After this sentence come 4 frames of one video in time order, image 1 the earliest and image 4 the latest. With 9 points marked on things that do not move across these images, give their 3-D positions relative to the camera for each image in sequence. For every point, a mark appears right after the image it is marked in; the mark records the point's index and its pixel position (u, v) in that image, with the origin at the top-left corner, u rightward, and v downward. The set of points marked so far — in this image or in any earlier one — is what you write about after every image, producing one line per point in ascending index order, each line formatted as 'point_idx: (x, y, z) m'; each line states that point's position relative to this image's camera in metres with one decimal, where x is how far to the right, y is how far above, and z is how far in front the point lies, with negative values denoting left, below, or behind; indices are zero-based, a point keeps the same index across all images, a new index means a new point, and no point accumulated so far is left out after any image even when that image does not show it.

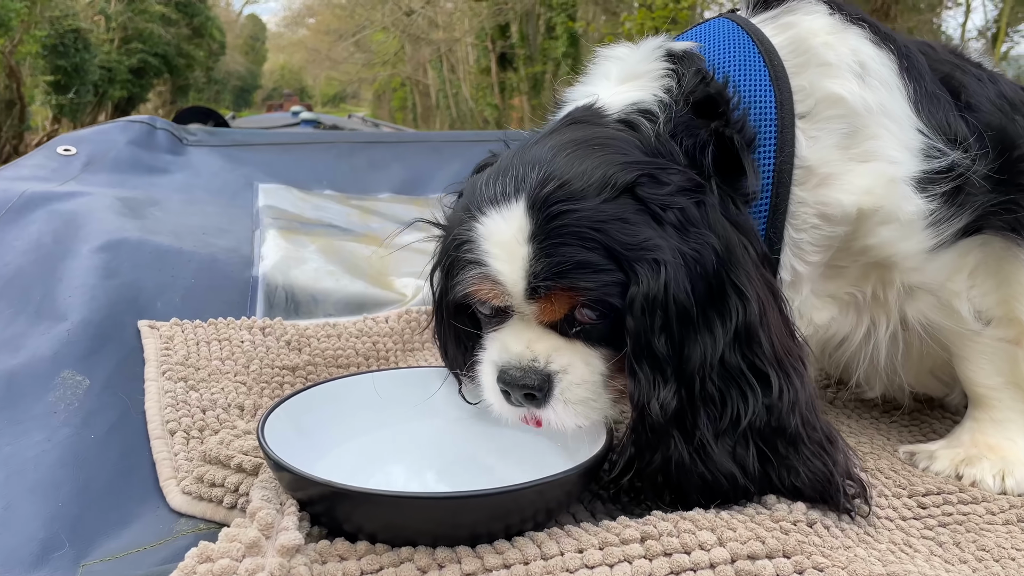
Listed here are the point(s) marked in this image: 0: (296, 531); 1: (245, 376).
0: (-0.2, -0.2, +0.6) m
1: (-0.4, -0.1, +1.1) m
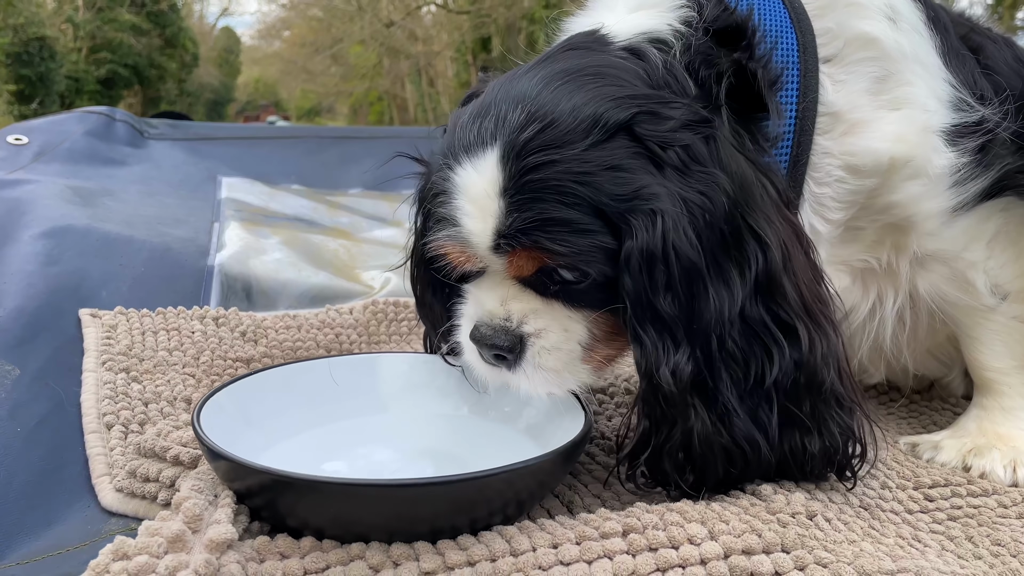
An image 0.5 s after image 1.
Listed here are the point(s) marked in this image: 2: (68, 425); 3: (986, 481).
0: (-0.2, -0.2, +0.5) m
1: (-0.4, -0.1, +1.0) m
2: (-0.5, -0.1, +0.9) m
3: (+0.4, -0.2, +0.7) m
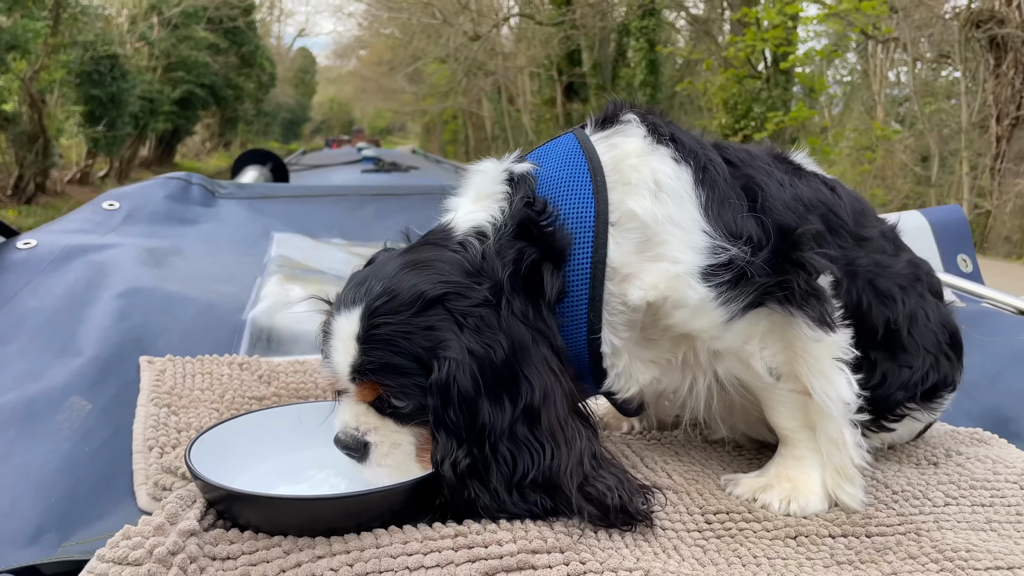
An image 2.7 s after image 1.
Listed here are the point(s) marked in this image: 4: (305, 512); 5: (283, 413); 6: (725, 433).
0: (-0.3, -0.2, +0.9) m
1: (-0.5, -0.2, +1.4) m
2: (-0.6, -0.2, +1.2) m
3: (+0.3, -0.3, +1.0) m
4: (-0.2, -0.2, +0.9) m
5: (-0.3, -0.2, +1.1) m
6: (+0.3, -0.2, +1.2) m
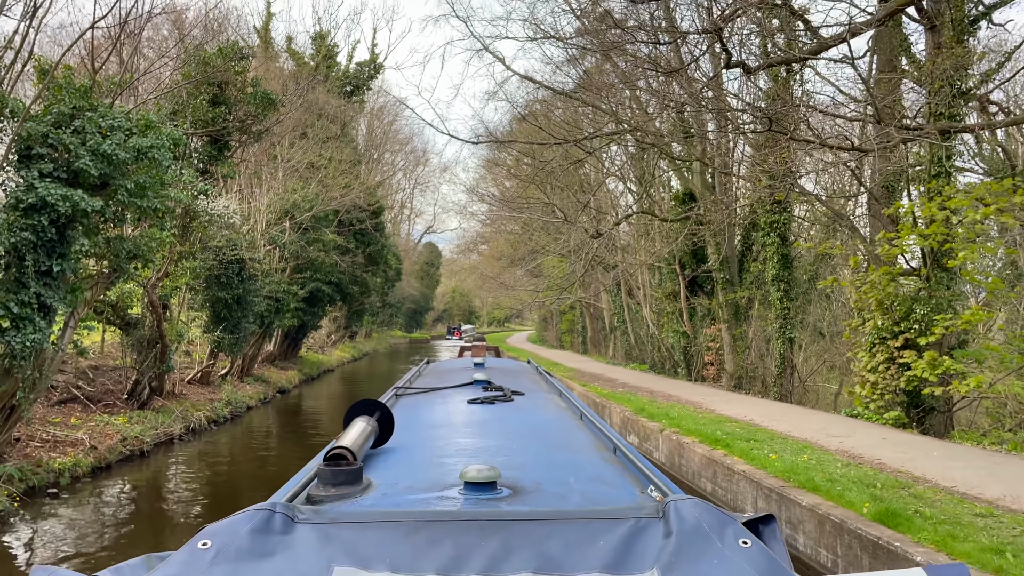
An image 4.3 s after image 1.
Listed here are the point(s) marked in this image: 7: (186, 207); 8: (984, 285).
0: (-0.3, -0.8, +0.1) m
1: (-0.4, -0.9, +0.7) m
2: (-0.5, -0.9, +0.5) m
3: (+0.3, -0.8, +0.2) m
4: (-0.2, -0.8, +0.1) m
5: (-0.3, -0.8, +0.4) m
6: (+0.3, -0.8, +0.4) m
7: (-5.7, +1.4, +14.9) m
8: (+7.8, 0.0, +13.8) m
